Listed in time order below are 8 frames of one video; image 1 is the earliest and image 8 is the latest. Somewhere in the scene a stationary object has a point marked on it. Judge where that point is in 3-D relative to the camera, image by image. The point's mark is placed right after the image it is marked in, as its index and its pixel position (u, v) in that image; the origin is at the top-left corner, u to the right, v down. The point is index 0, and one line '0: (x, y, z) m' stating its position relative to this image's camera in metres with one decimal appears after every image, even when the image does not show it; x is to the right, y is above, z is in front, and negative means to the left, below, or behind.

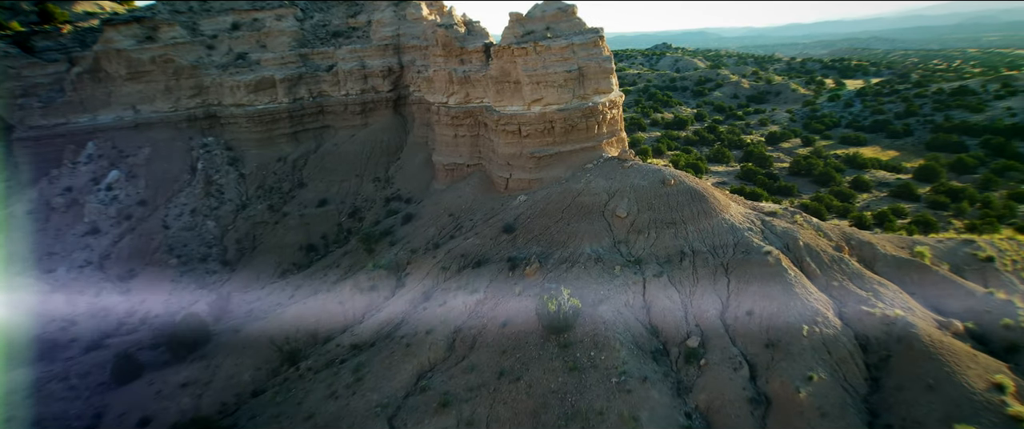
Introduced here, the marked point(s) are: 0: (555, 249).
0: (+1.4, -1.1, +15.9) m
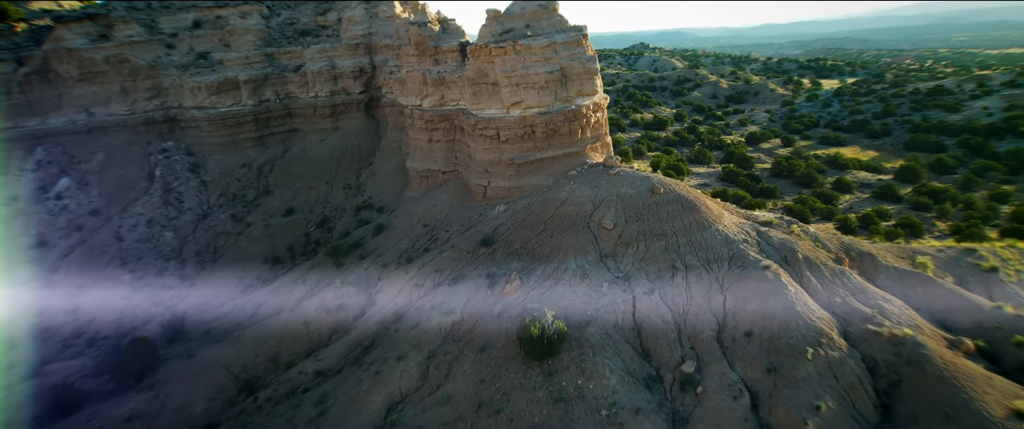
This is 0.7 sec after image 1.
0: (+0.7, -1.5, +14.7) m
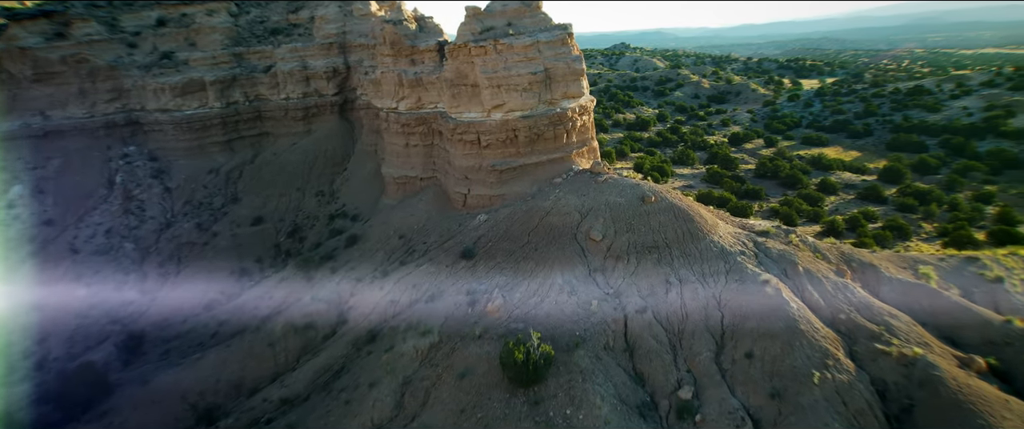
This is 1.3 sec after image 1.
0: (+0.2, -1.8, +13.7) m
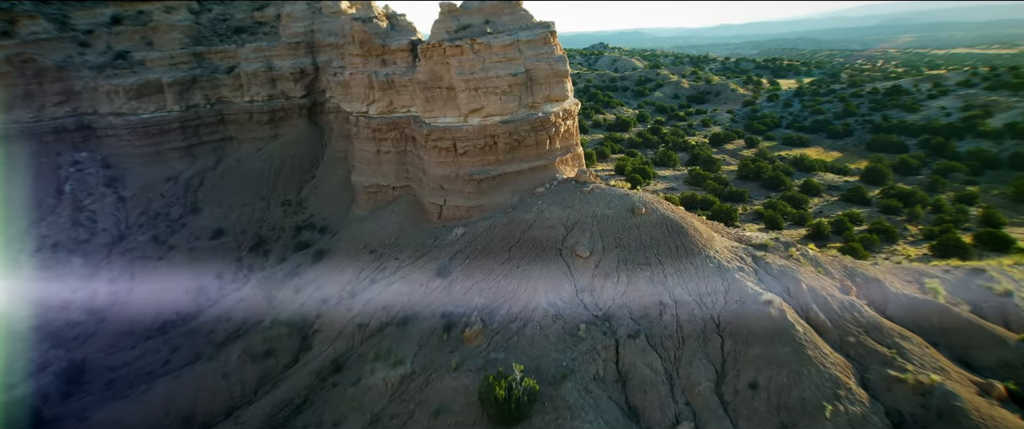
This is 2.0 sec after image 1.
0: (-0.3, -2.2, +12.5) m
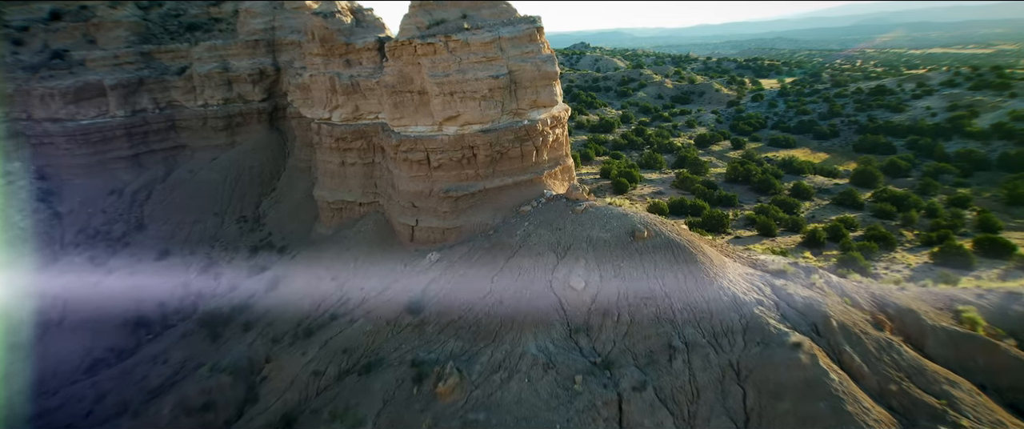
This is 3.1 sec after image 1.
0: (-0.7, -2.8, +10.7) m
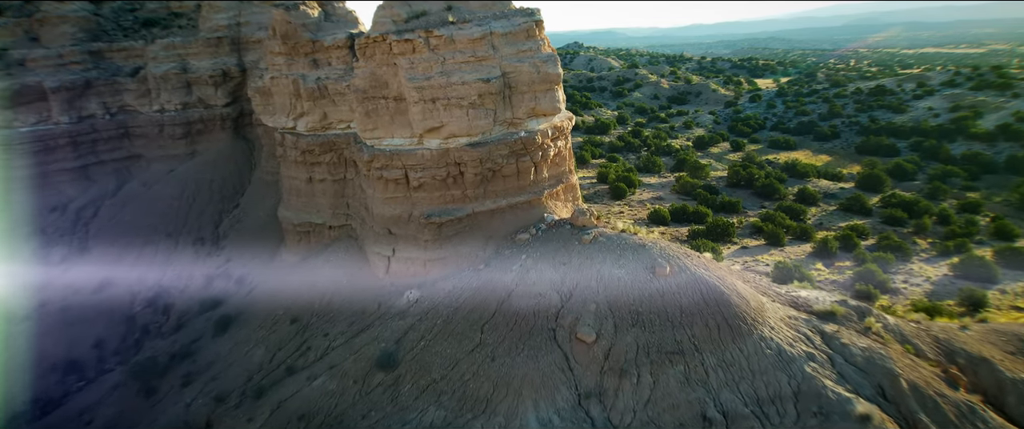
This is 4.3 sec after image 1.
0: (-0.7, -3.5, +8.7) m
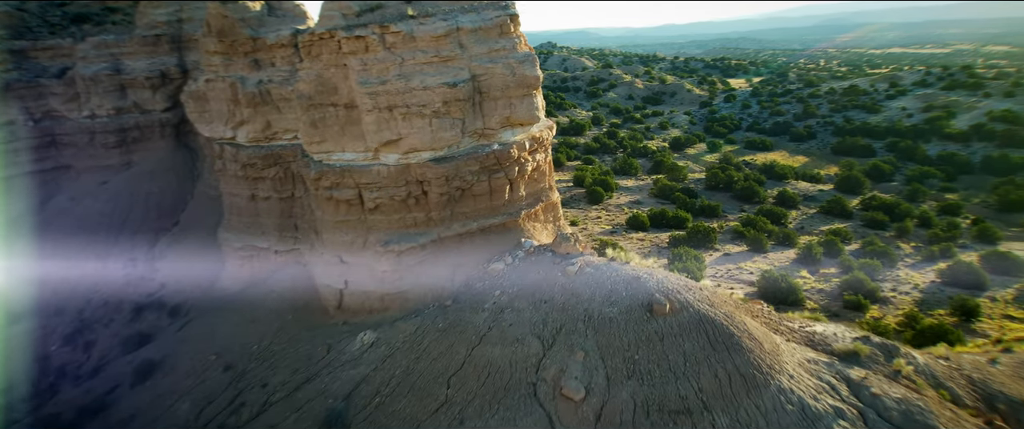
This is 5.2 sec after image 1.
0: (-1.1, -4.0, +7.1) m
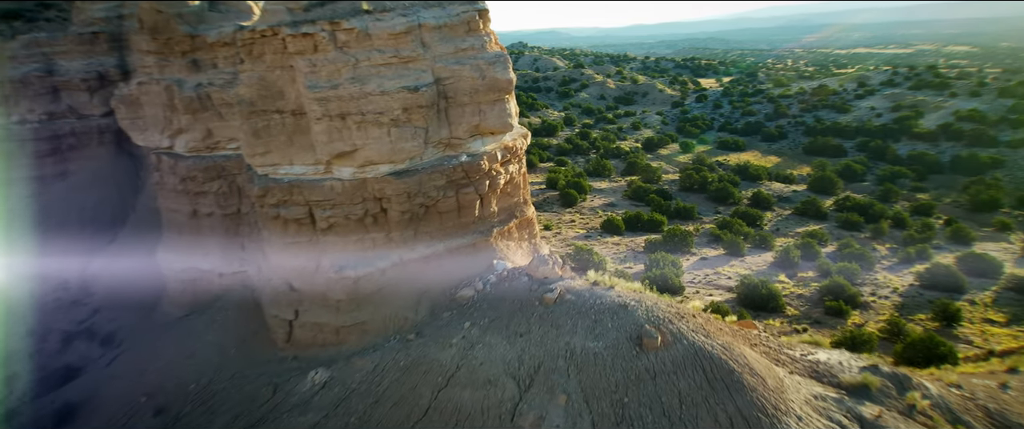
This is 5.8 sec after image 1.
0: (-1.5, -4.3, +6.0) m
